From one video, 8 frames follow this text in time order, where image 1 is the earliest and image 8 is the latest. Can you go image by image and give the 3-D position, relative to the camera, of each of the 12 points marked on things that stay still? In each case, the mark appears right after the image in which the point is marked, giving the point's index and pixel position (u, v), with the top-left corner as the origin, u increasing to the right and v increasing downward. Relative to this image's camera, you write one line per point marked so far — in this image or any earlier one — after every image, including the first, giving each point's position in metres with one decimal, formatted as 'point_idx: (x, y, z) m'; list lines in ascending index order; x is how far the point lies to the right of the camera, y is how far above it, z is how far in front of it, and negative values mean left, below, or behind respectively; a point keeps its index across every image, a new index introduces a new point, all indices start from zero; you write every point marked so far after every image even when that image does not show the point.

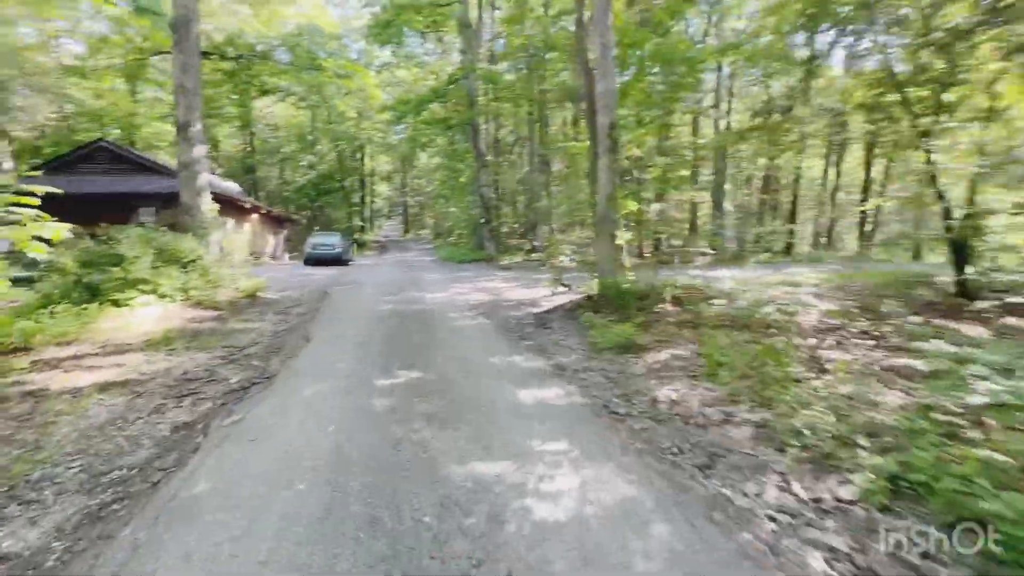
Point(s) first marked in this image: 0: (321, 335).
0: (-3.2, -0.8, +7.4) m
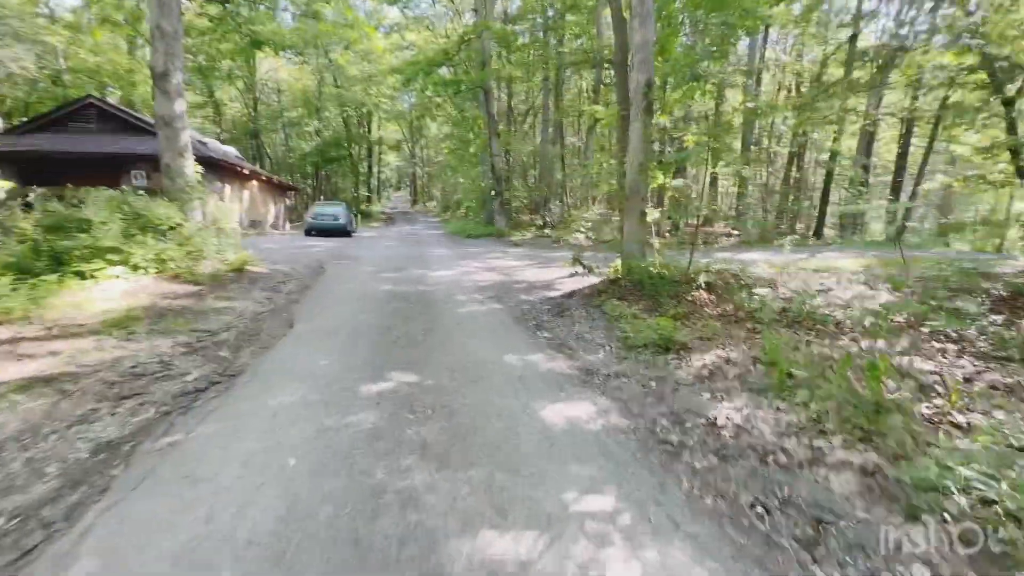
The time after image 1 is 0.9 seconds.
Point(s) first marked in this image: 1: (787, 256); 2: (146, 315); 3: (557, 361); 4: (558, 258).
0: (-3.0, -0.5, +6.4) m
1: (+8.3, +0.9, +13.6) m
2: (-5.1, -0.4, +6.2) m
3: (+0.5, -0.8, +5.1) m
4: (+1.4, +0.9, +13.7) m
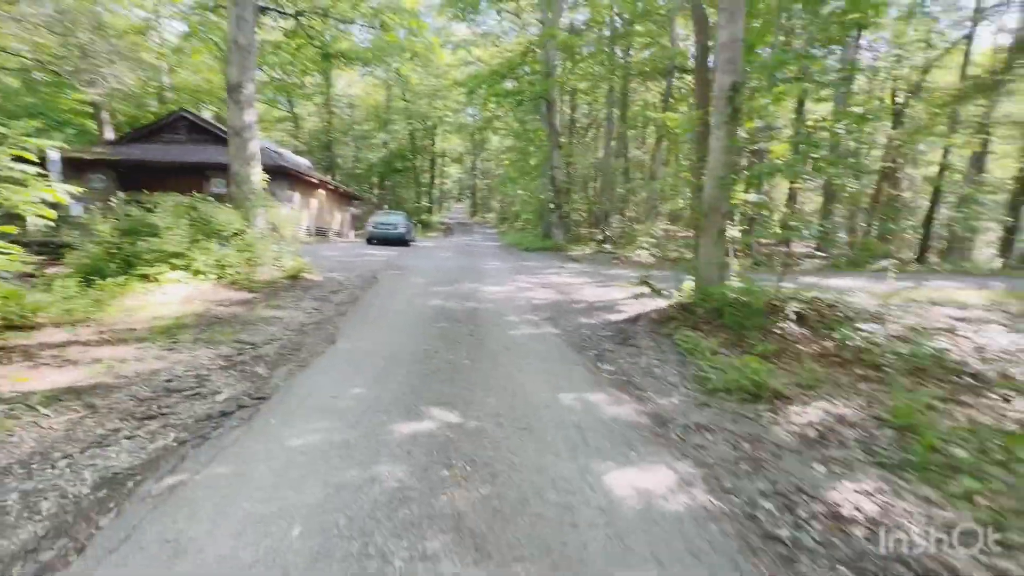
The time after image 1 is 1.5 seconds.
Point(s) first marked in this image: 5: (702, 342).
0: (-2.2, -0.6, +6.1) m
1: (+9.9, +0.1, +11.8) m
2: (-4.3, -0.5, +6.2) m
3: (+1.1, -1.1, +4.3) m
4: (+3.1, +0.3, +12.8) m
5: (+2.7, -0.8, +6.3) m
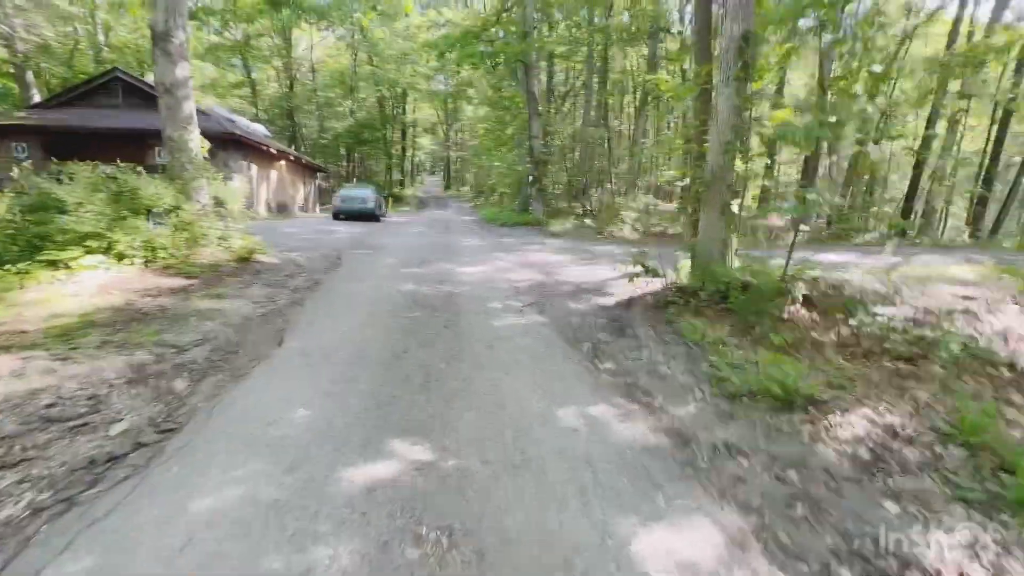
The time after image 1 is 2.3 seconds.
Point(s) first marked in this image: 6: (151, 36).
0: (-2.4, -0.5, +5.1) m
1: (+9.3, +0.7, +11.4) m
2: (-4.5, -0.4, +5.1) m
3: (+1.0, -1.0, +3.5) m
4: (+2.5, +0.9, +12.1) m
5: (+2.4, -0.5, +5.6) m
6: (-6.8, +4.8, +8.5) m
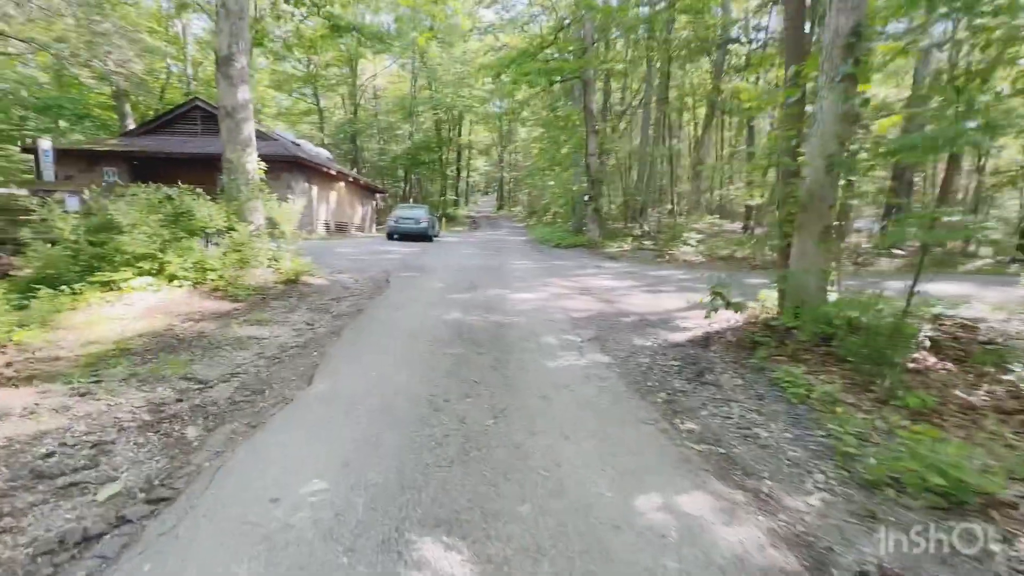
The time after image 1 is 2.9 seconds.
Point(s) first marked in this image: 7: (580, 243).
0: (-1.8, -0.8, +4.6) m
1: (+10.6, -0.1, +9.6) m
2: (-3.9, -0.6, +4.8) m
3: (+1.3, -1.3, +2.6) m
4: (+3.8, +0.2, +11.0) m
5: (+3.0, -1.0, +4.5) m
6: (-5.7, +4.4, +8.7) m
7: (+3.0, +1.9, +19.6) m
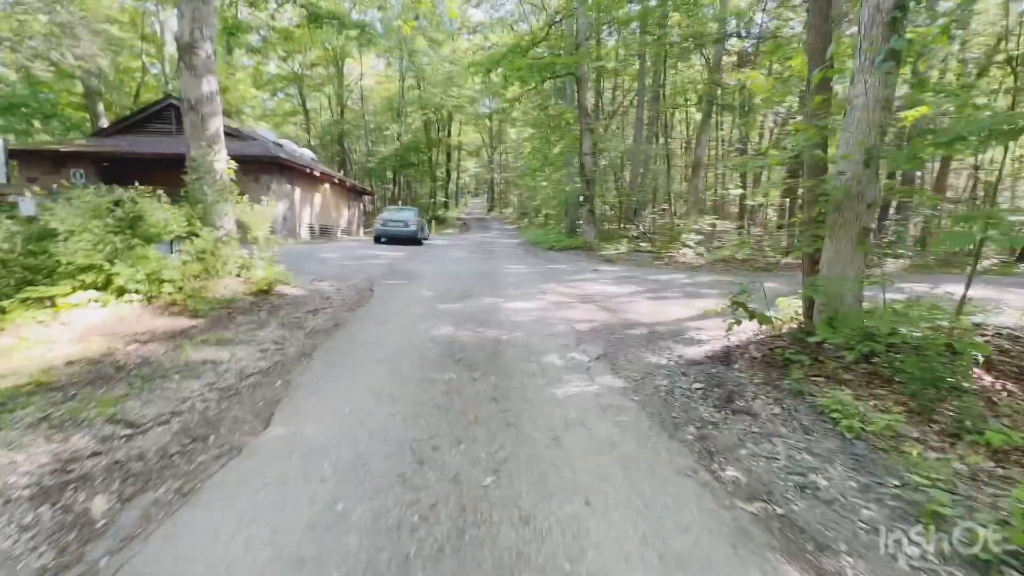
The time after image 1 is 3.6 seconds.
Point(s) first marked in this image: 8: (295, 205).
0: (-1.8, -1.0, +3.8) m
1: (+10.5, -0.1, +9.1) m
2: (-3.9, -0.8, +4.0) m
3: (+1.4, -1.5, +1.9) m
4: (+3.7, +0.1, +10.4) m
5: (+3.1, -1.1, +3.8) m
6: (-5.8, +4.2, +7.8) m
7: (+2.7, +1.8, +19.0) m
8: (-9.4, +3.6, +19.4) m
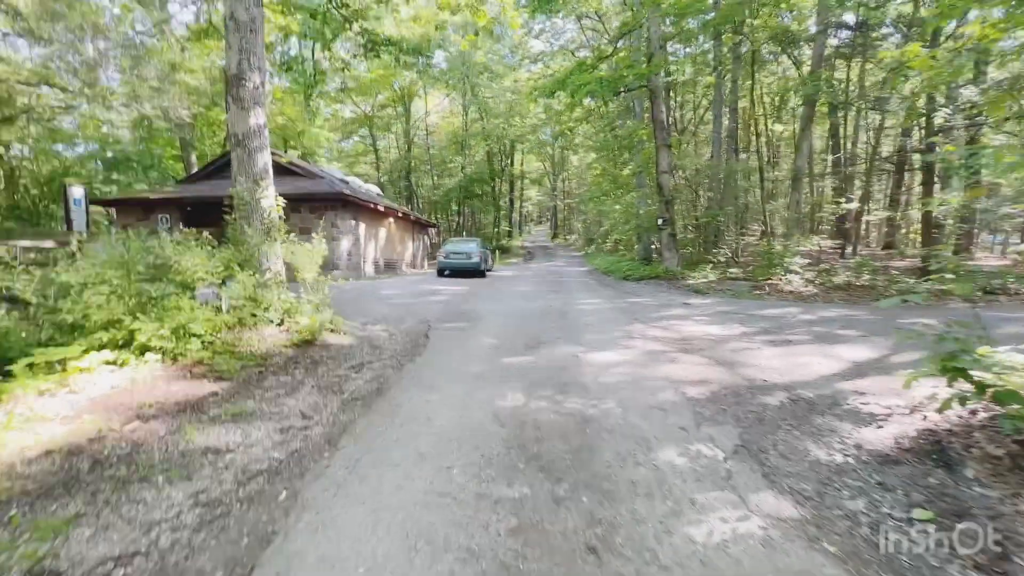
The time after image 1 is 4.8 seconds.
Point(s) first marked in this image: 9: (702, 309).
0: (-1.2, -1.4, +2.5) m
1: (+11.7, -0.6, +6.1) m
2: (-3.3, -1.3, +3.0) m
3: (+1.7, -1.7, +0.2) m
4: (+5.2, -0.7, +8.3) m
5: (+3.6, -1.4, +1.9) m
6: (-4.7, +3.4, +7.4) m
7: (+5.3, +0.5, +17.0) m
8: (-6.5, +2.0, +19.3) m
9: (+4.4, -0.5, +10.4) m
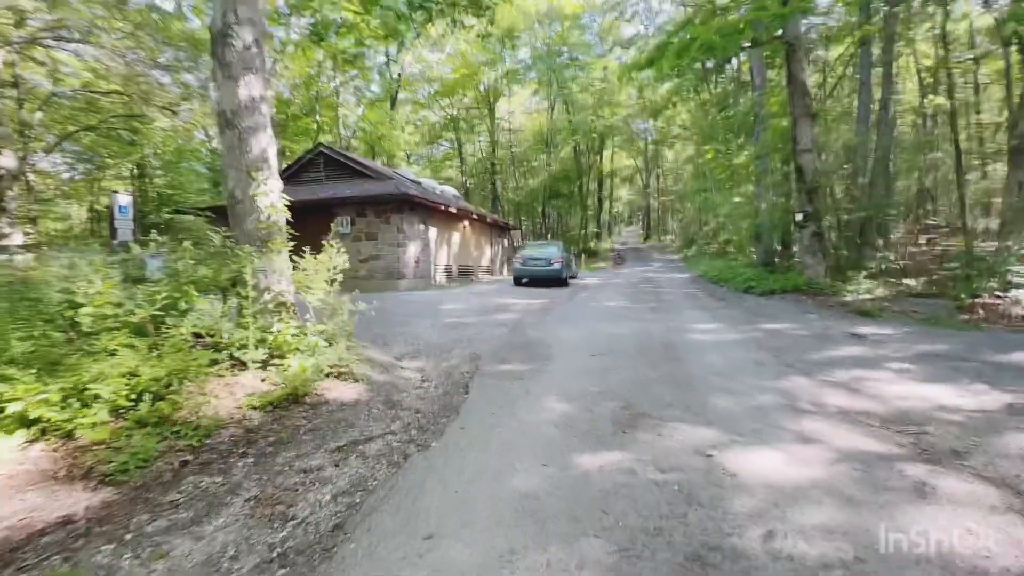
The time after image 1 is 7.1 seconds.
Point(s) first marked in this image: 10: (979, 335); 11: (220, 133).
0: (-1.3, -1.8, +0.2) m
1: (+12.1, -1.1, +1.2) m
2: (-3.2, -1.7, +1.1) m
3: (+1.1, -2.1, -2.7) m
4: (+6.1, -1.1, +4.6) m
5: (+3.3, -1.8, -1.4) m
6: (-3.7, +3.0, +5.6) m
7: (+8.0, +0.1, +13.2) m
8: (-3.2, +1.6, +17.7) m
9: (+5.8, -0.9, +6.8) m
10: (+7.6, -0.7, +7.2) m
11: (-3.7, +2.0, +5.7) m
